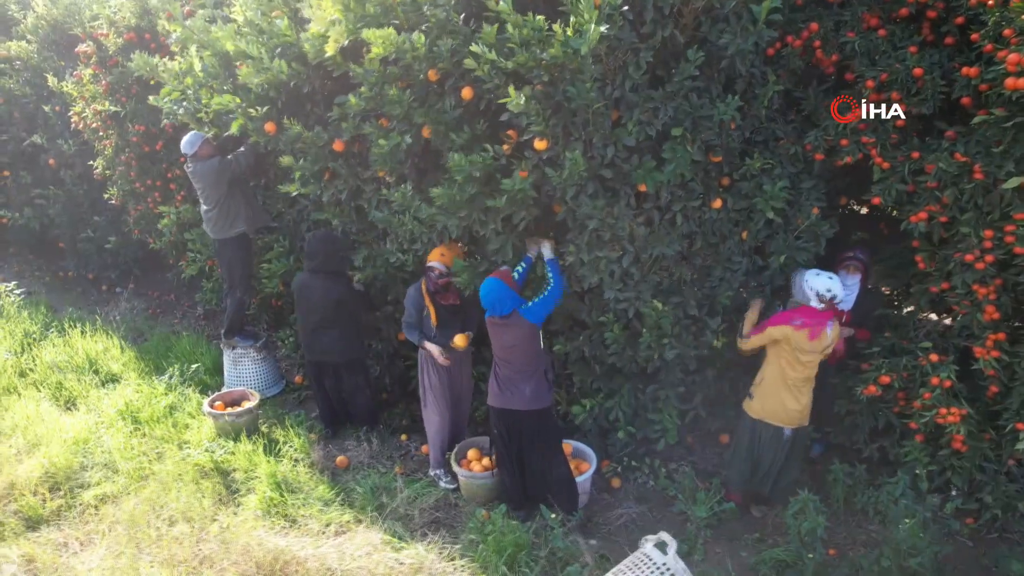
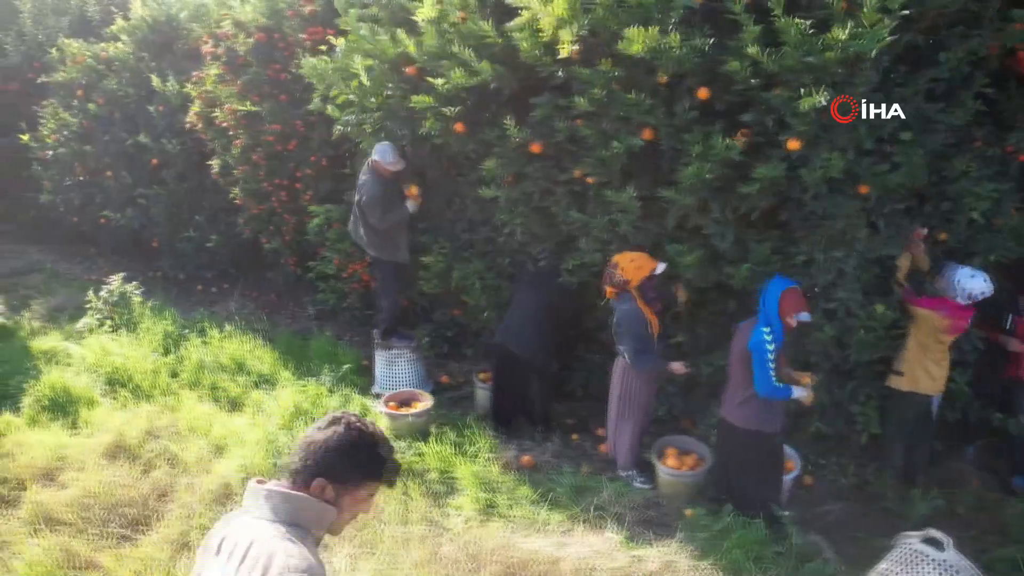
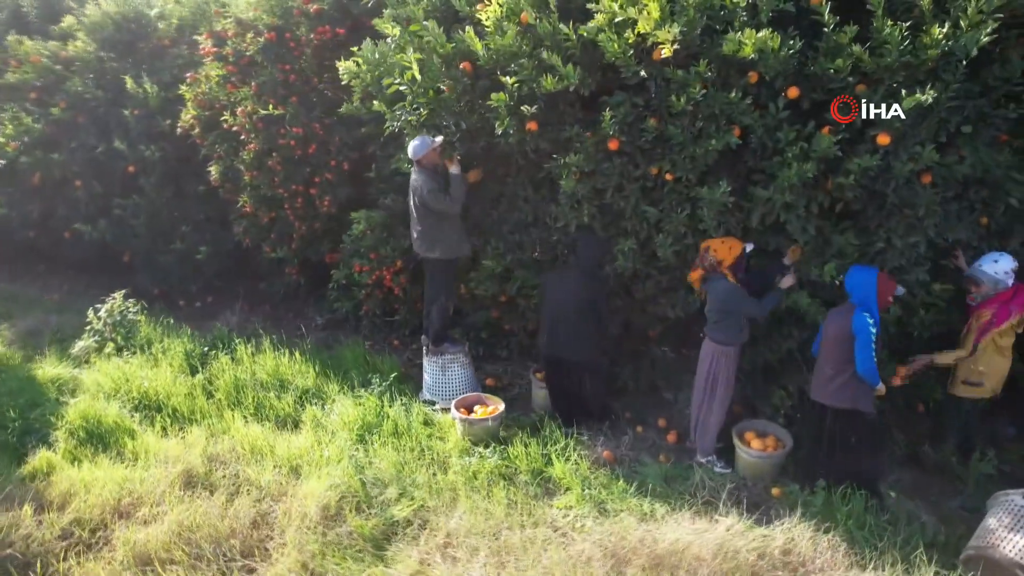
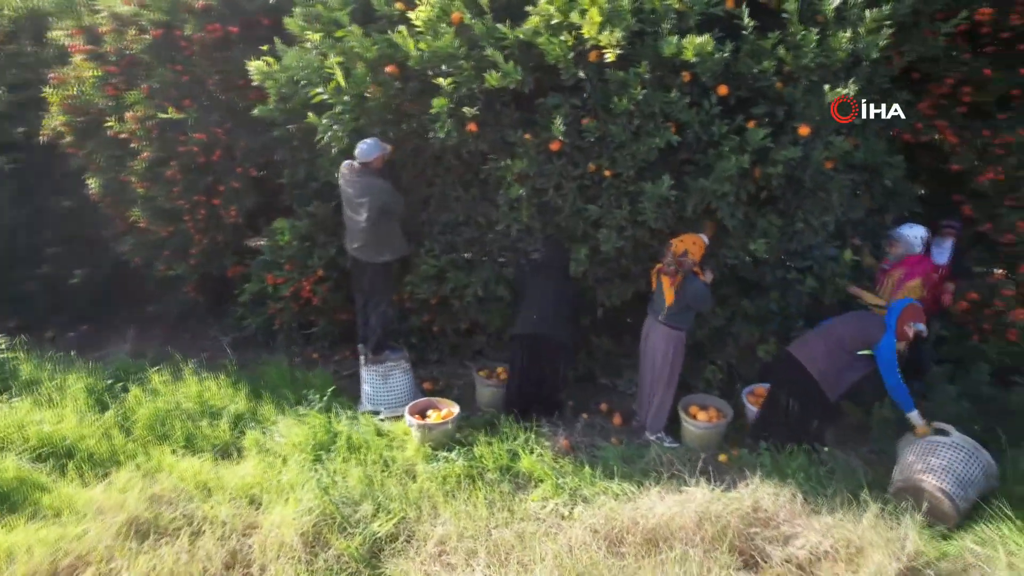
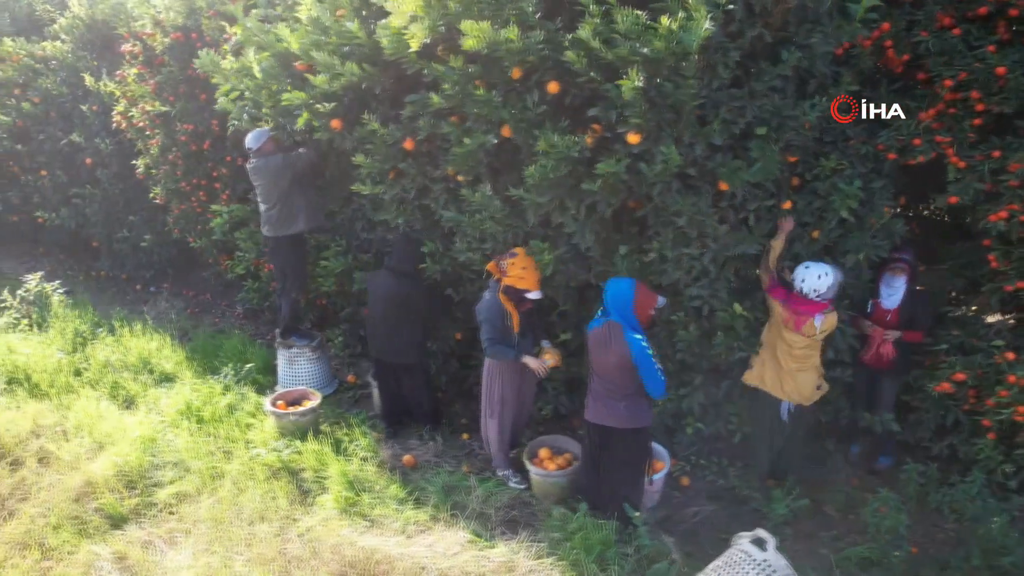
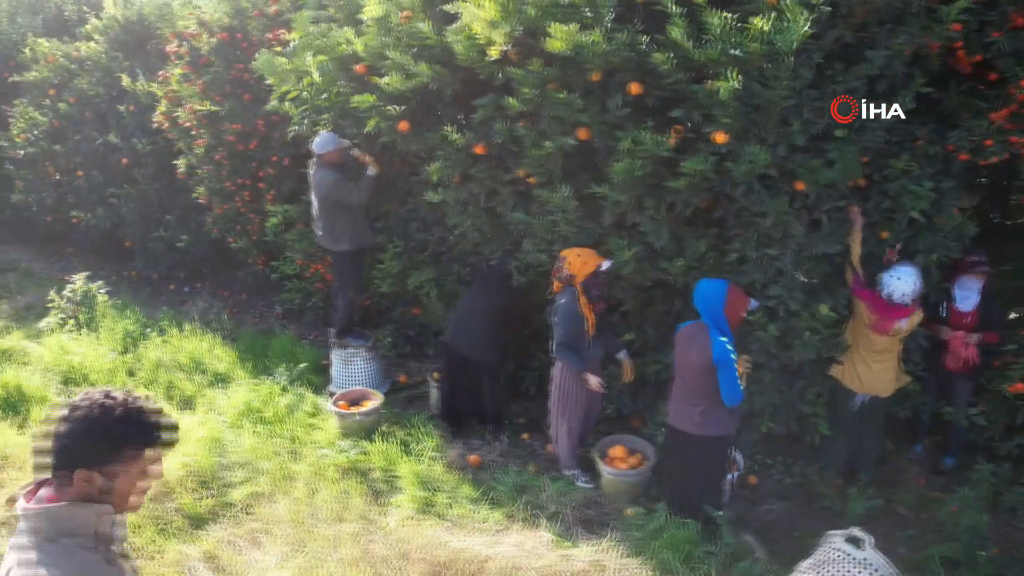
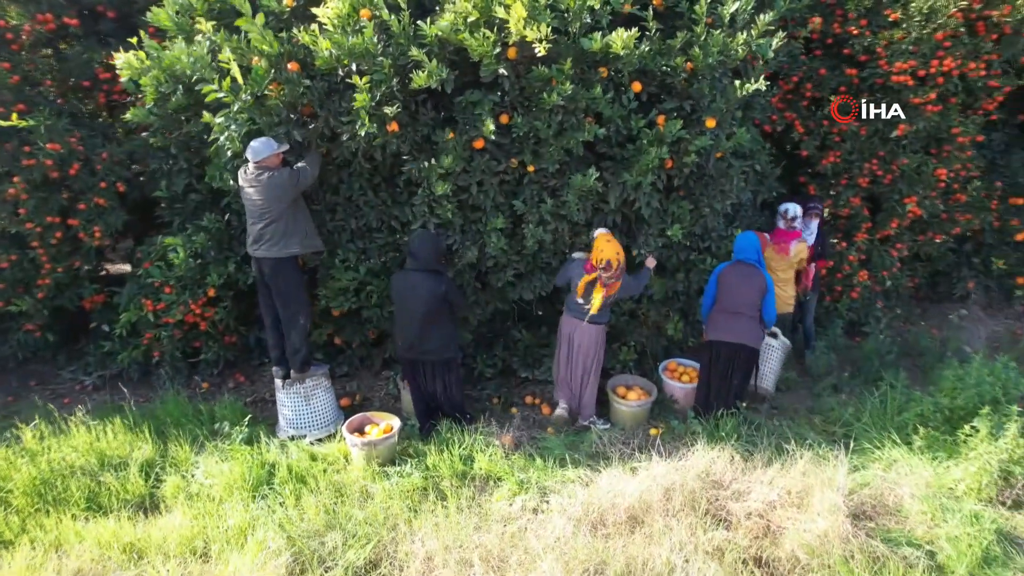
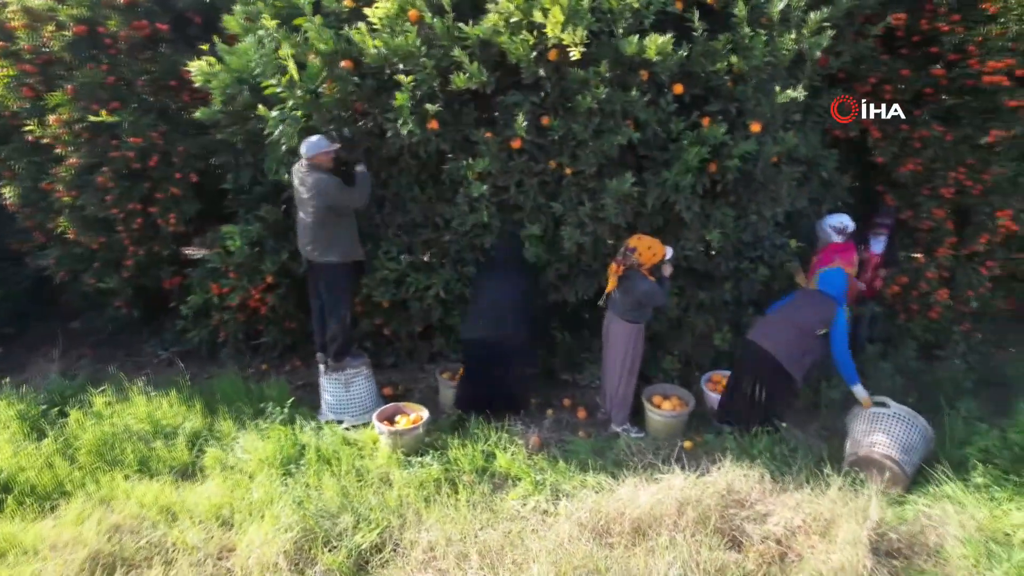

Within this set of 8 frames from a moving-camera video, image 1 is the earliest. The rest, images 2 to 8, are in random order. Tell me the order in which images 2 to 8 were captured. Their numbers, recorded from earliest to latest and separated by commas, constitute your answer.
5, 6, 2, 3, 4, 8, 7
